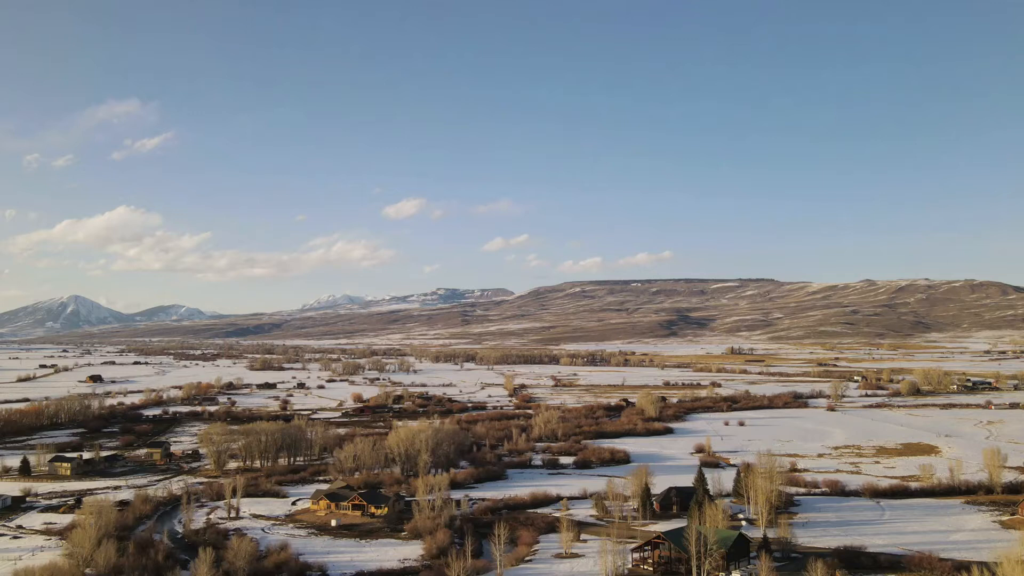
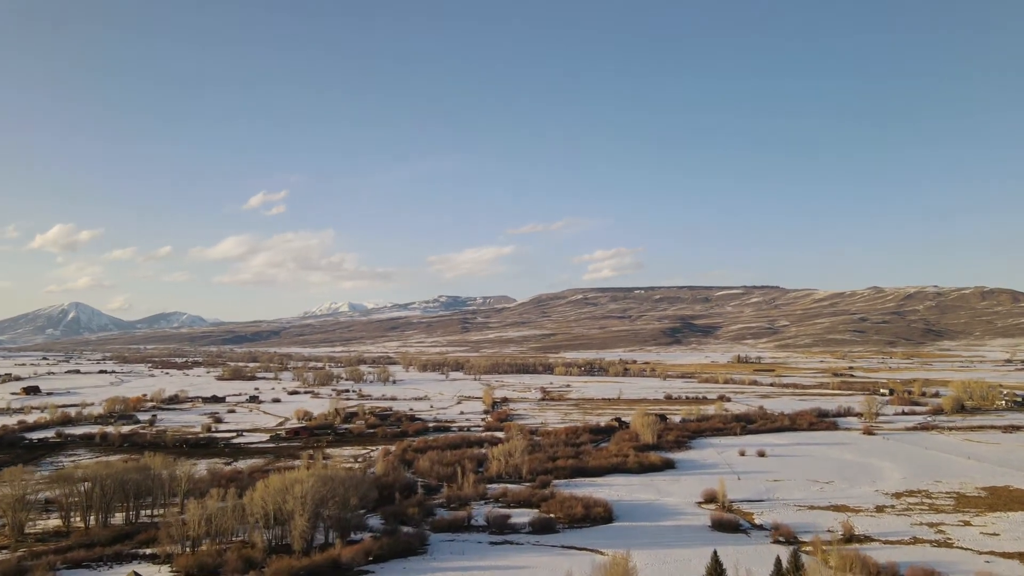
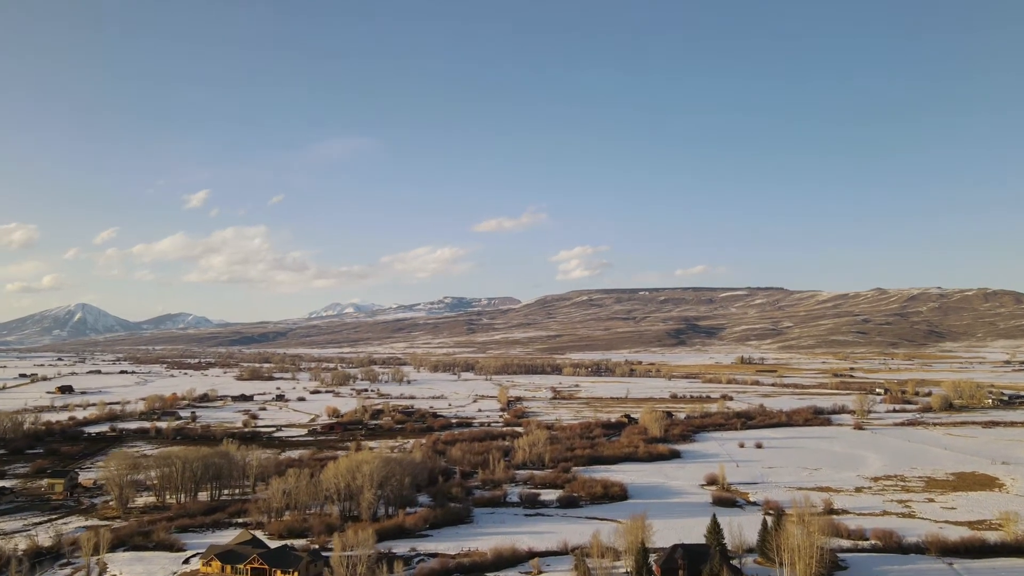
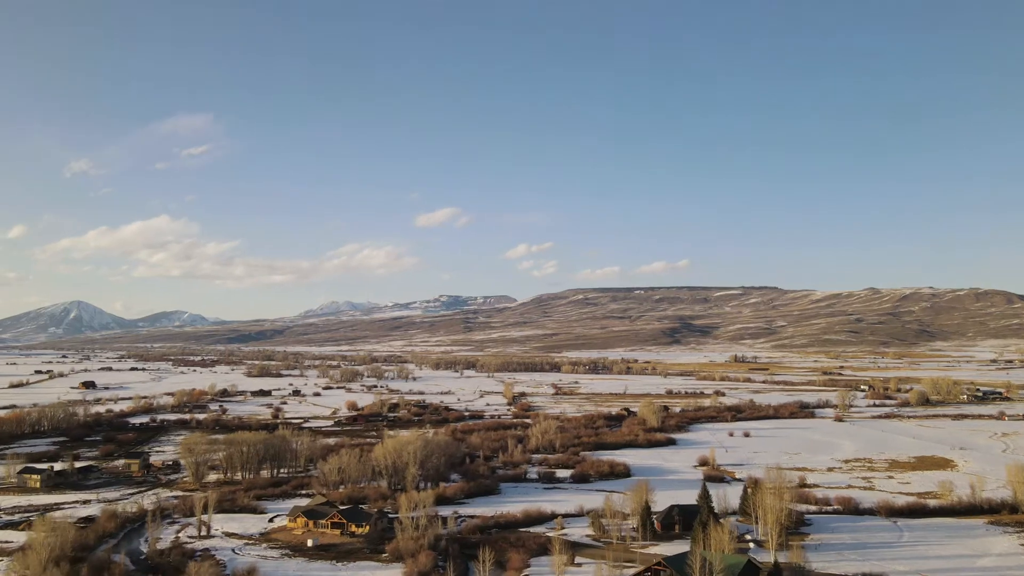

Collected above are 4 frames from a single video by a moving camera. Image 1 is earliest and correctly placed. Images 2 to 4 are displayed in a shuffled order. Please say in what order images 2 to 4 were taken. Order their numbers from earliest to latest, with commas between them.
4, 3, 2
